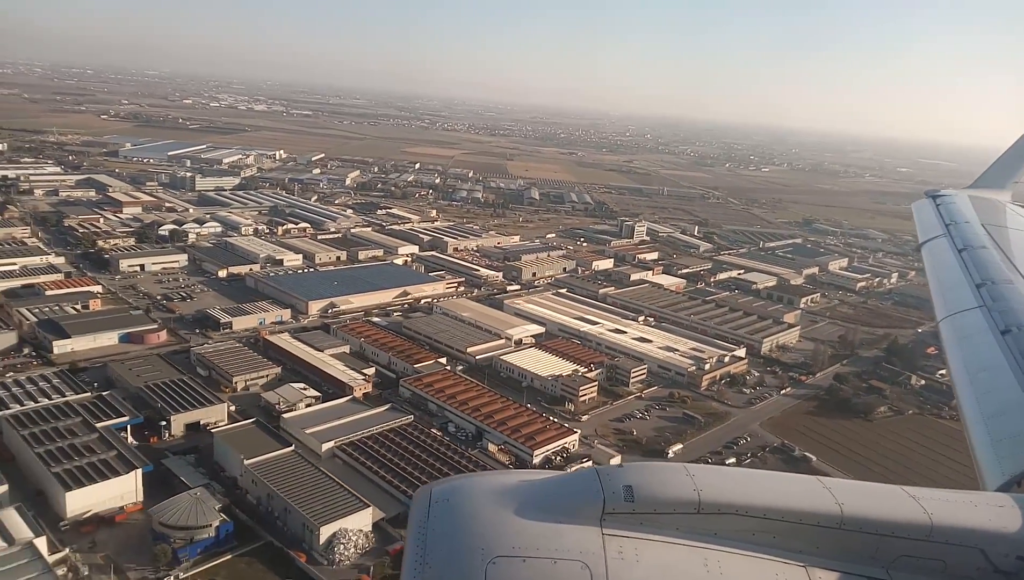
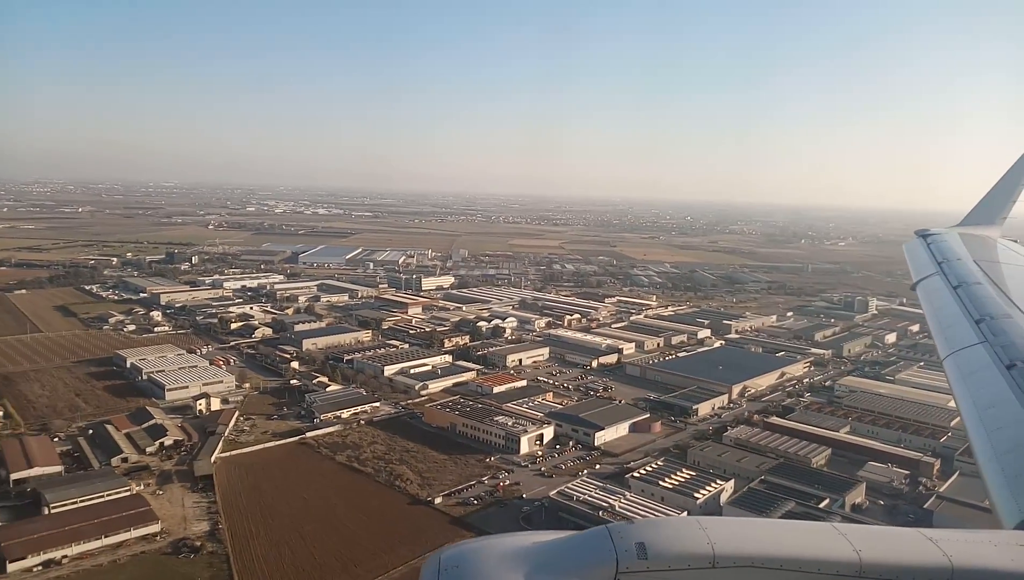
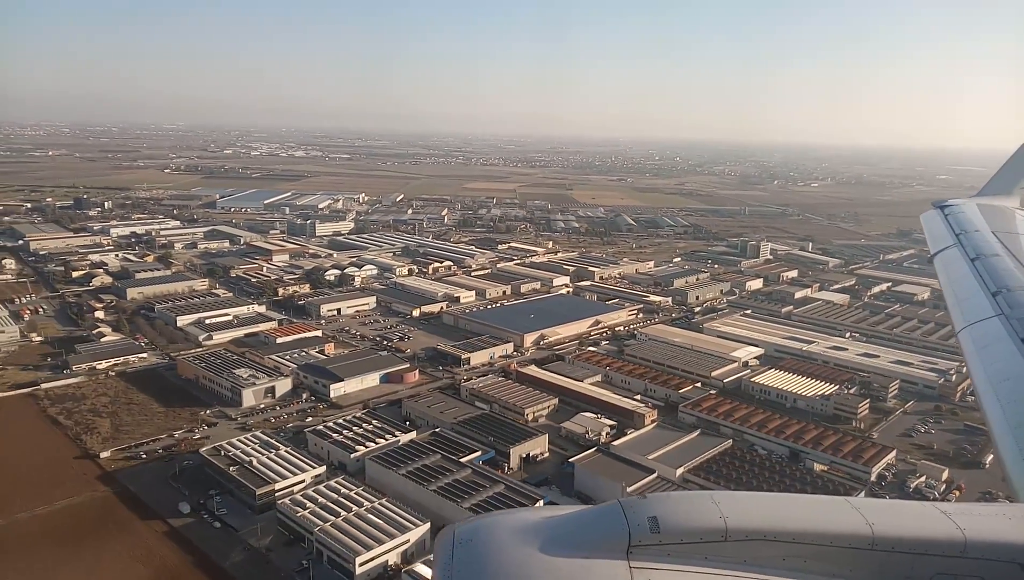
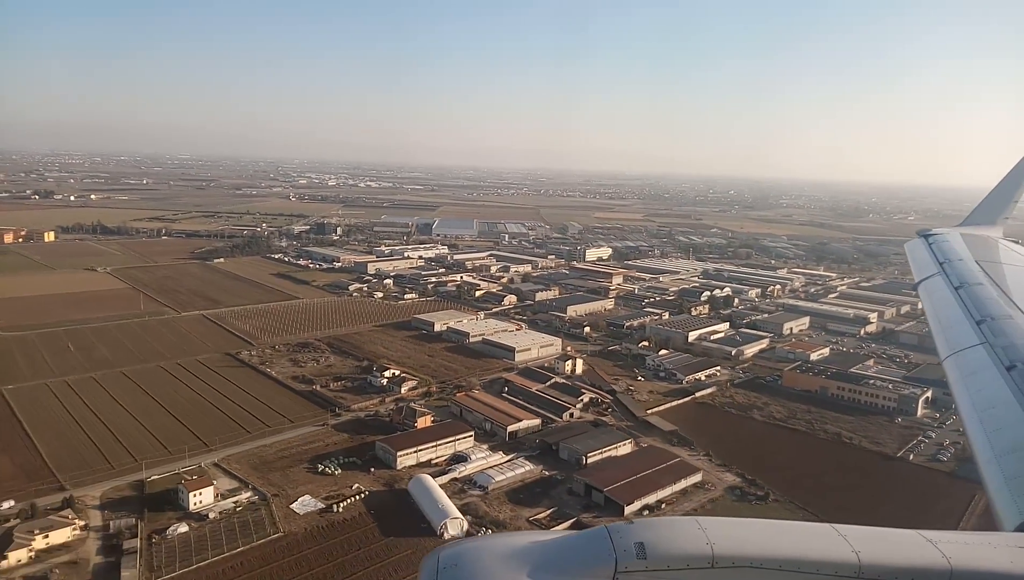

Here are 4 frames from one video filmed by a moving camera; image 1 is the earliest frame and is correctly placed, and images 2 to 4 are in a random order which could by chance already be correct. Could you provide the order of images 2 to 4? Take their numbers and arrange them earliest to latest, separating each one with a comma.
3, 2, 4
